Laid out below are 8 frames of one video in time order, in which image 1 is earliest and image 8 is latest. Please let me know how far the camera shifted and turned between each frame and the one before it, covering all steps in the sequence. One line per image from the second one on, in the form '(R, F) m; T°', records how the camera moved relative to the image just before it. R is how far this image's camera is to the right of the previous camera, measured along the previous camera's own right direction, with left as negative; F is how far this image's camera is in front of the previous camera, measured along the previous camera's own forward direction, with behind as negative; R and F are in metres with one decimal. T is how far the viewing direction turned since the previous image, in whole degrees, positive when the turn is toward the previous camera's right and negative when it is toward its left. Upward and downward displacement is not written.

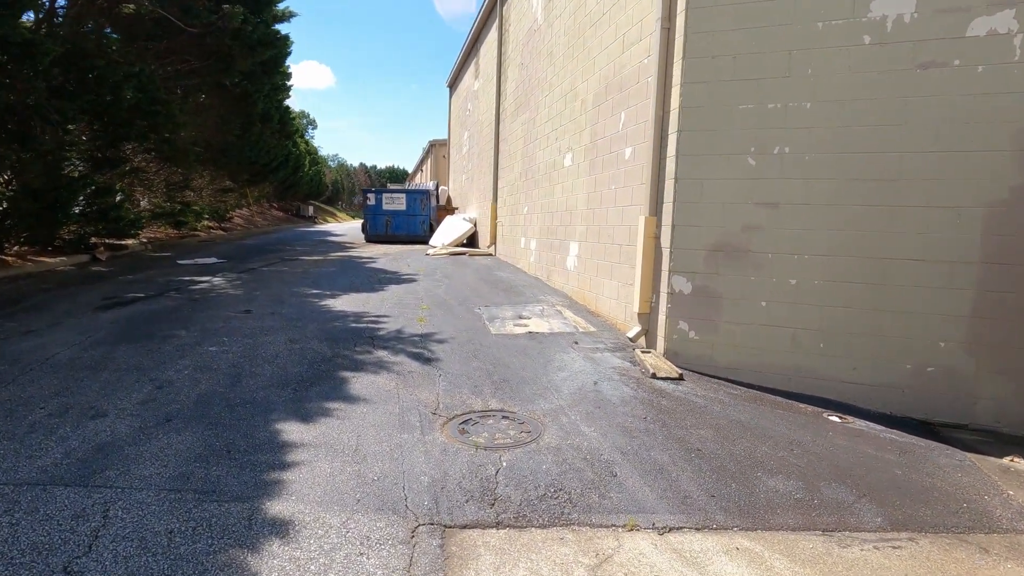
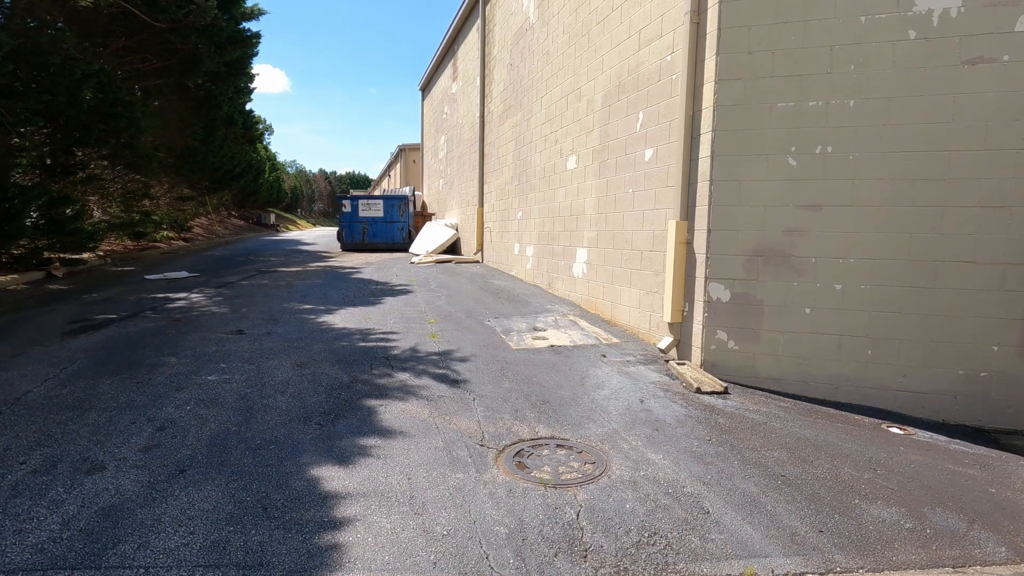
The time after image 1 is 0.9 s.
(-0.6, +0.4) m; +4°
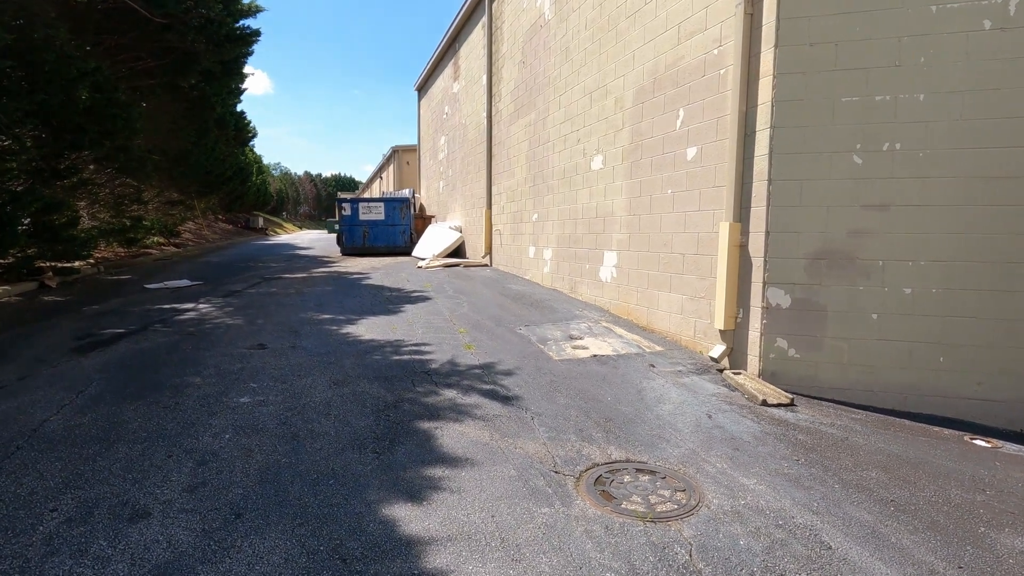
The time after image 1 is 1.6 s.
(-0.5, +0.3) m; +1°
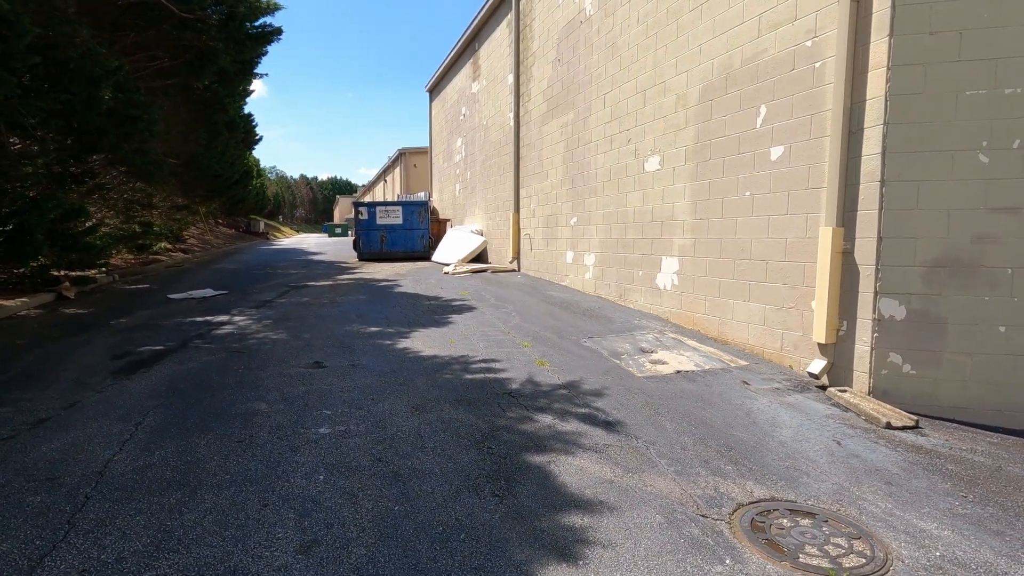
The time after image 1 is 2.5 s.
(-0.8, +0.4) m; +1°
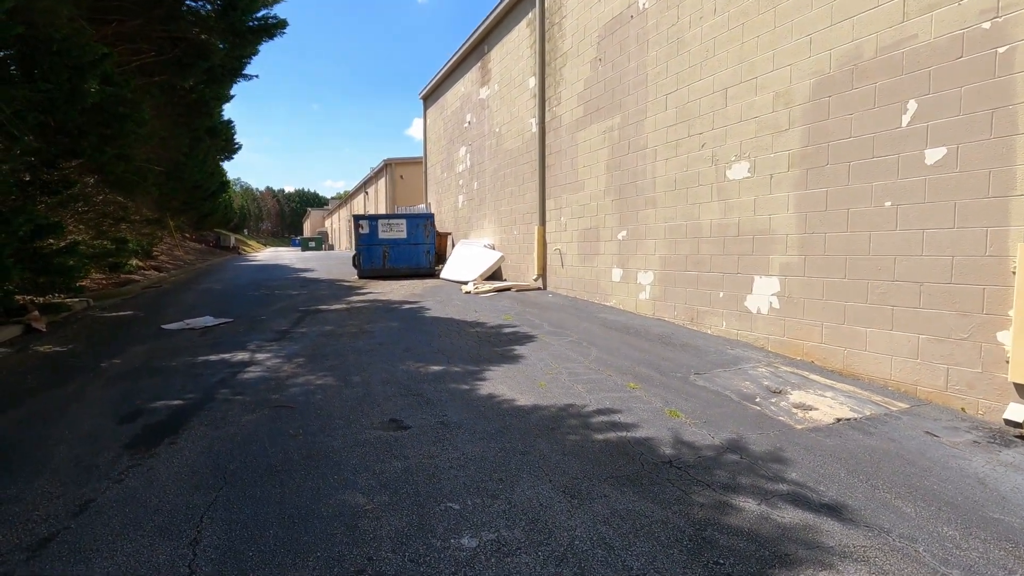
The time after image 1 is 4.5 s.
(-1.2, +1.1) m; +3°
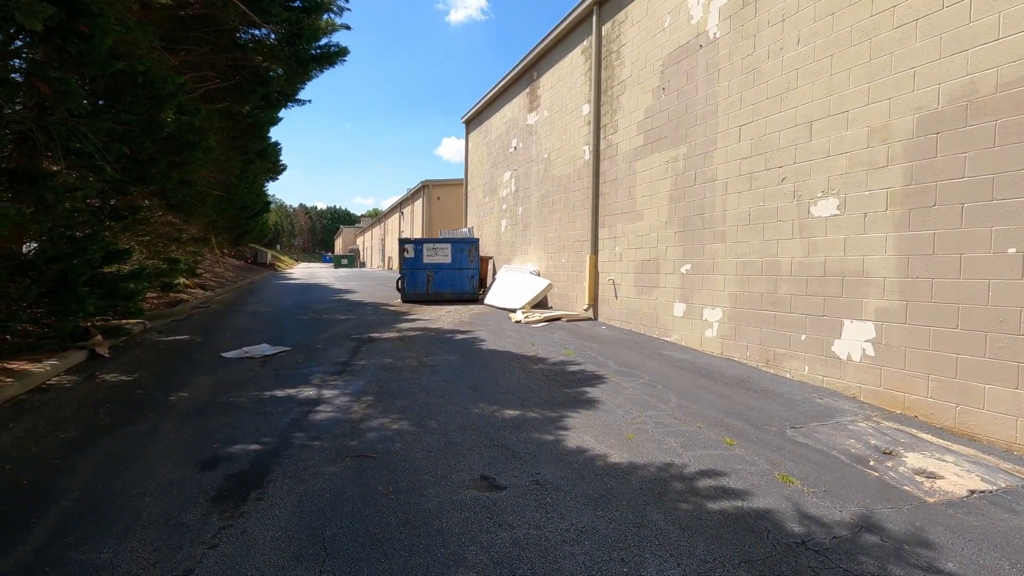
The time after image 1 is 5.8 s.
(-0.5, +0.2) m; -3°
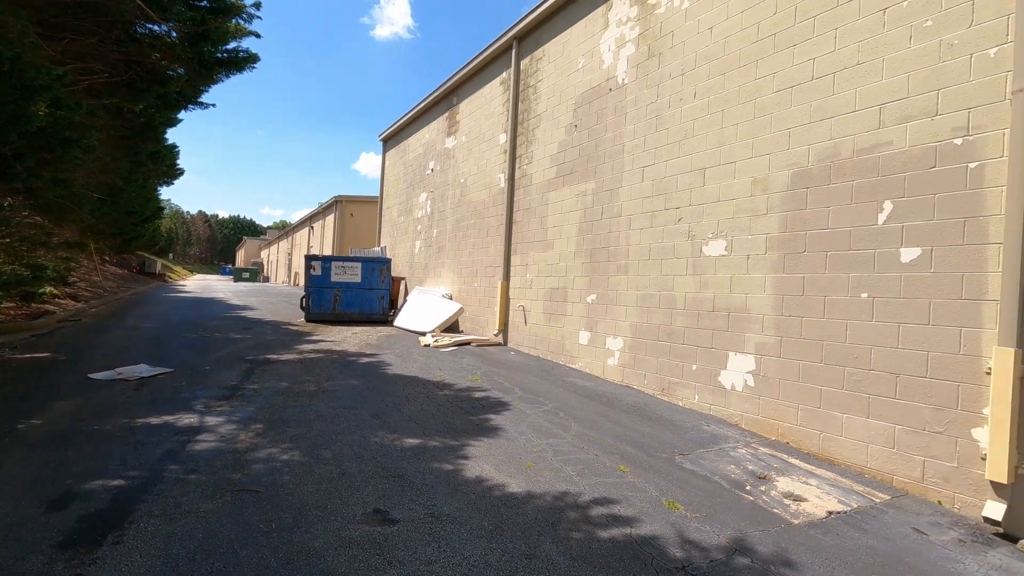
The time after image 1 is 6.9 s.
(+0.1, 0.0) m; +9°
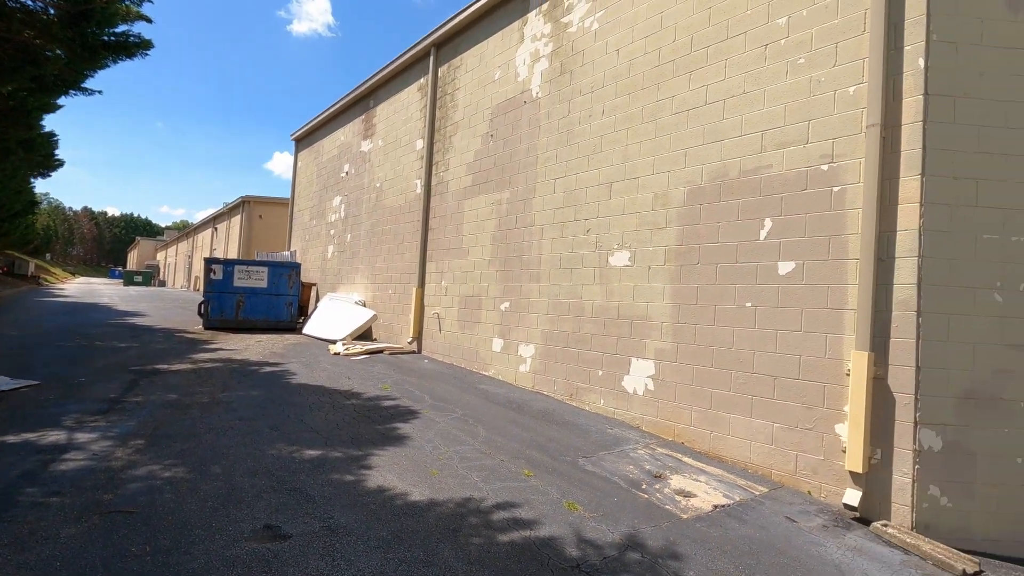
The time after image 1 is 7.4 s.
(+0.1, 0.0) m; +8°
